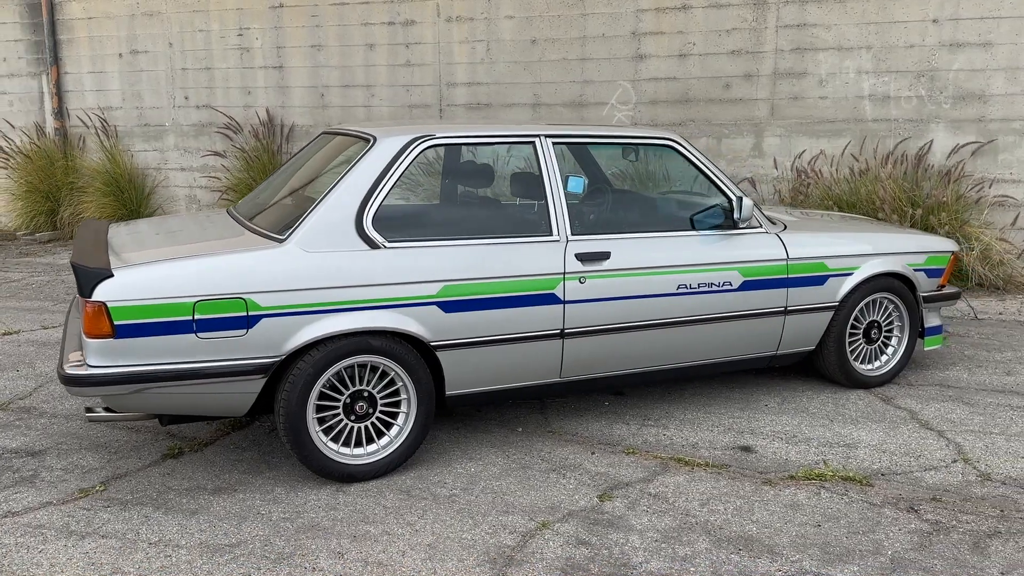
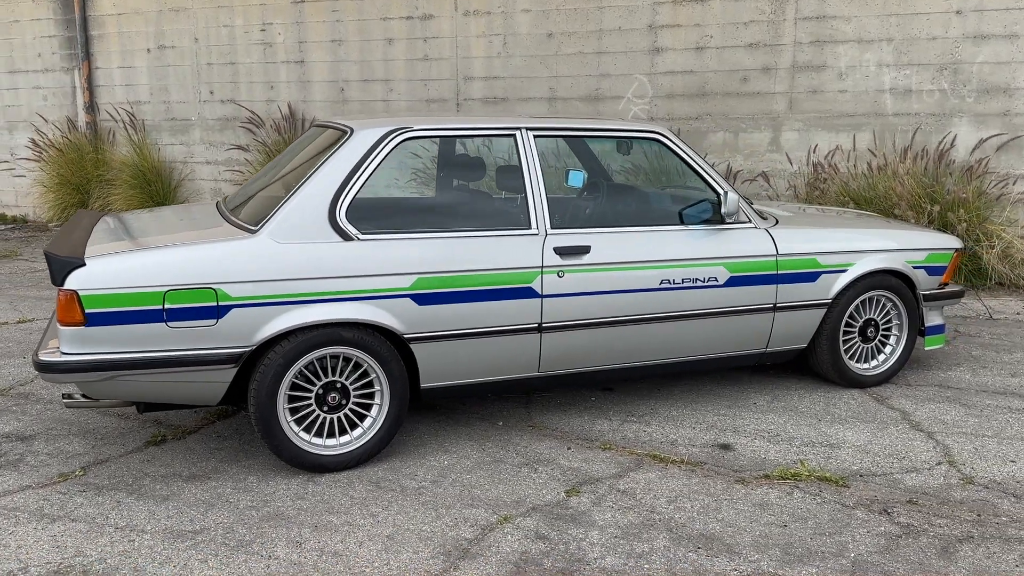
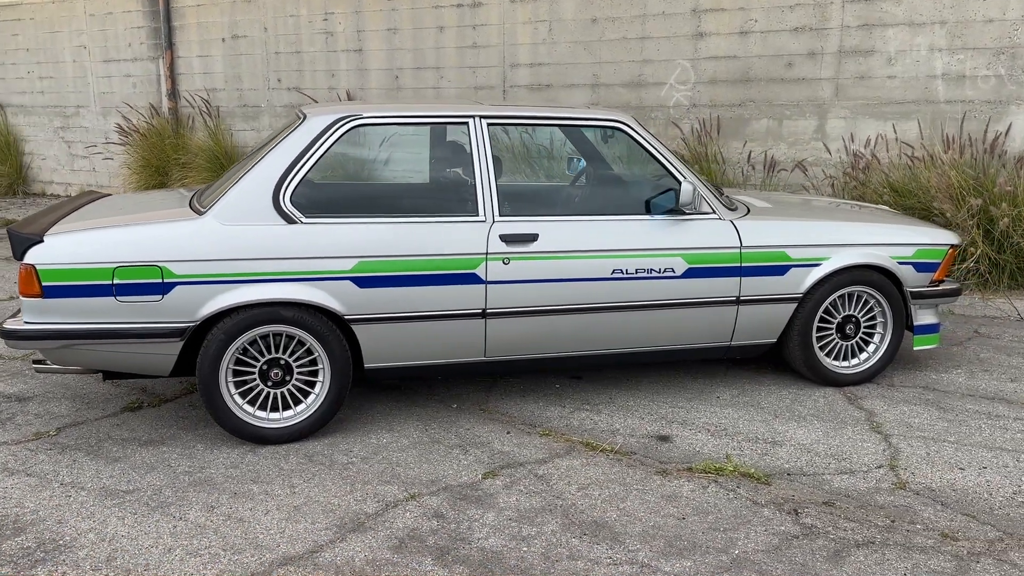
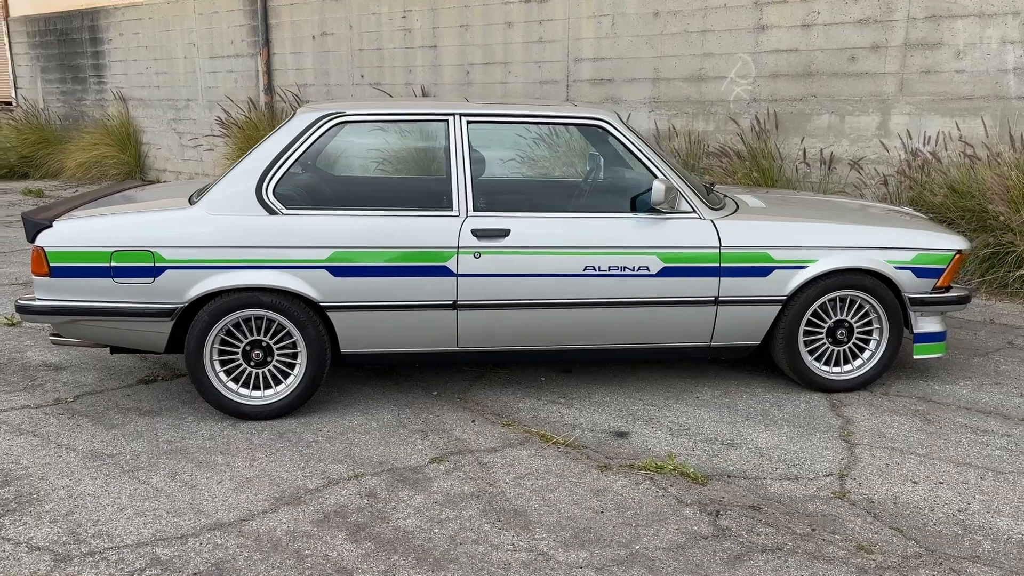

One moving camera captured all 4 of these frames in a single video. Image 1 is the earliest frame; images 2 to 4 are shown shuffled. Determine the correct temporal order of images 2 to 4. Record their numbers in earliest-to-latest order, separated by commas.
2, 3, 4
